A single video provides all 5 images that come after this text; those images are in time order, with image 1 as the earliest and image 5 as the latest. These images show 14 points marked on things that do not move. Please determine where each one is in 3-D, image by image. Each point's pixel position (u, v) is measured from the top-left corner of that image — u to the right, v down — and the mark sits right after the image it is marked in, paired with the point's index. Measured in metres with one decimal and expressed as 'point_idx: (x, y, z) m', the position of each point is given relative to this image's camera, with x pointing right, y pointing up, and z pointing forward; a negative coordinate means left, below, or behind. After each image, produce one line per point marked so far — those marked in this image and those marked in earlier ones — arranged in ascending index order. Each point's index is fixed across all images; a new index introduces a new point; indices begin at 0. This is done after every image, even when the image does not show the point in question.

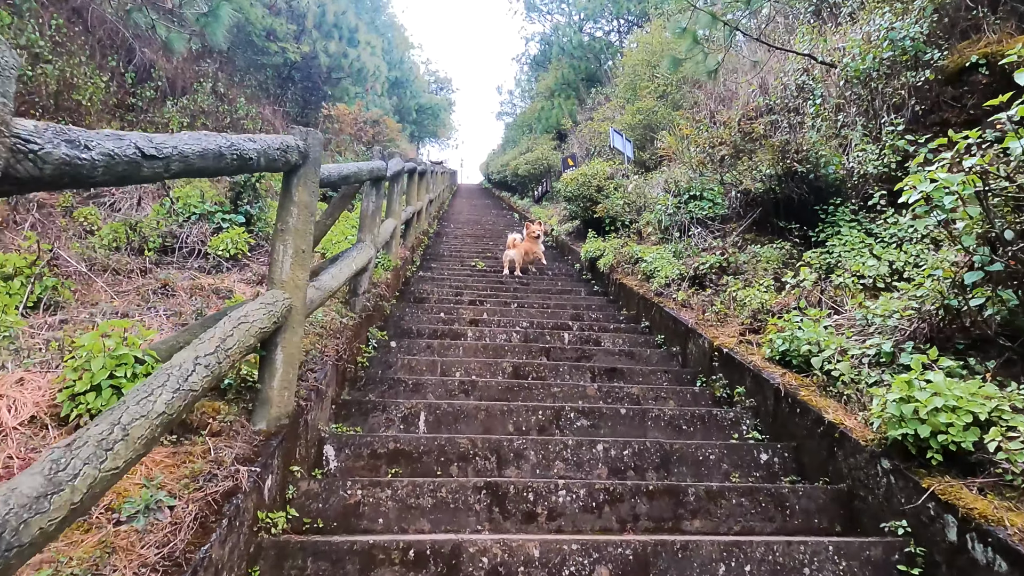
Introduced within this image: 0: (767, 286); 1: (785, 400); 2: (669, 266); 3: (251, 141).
0: (+1.2, 0.0, +3.1) m
1: (+0.9, -0.4, +2.1) m
2: (+0.9, +0.1, +3.9) m
3: (-0.5, +0.3, +1.3) m
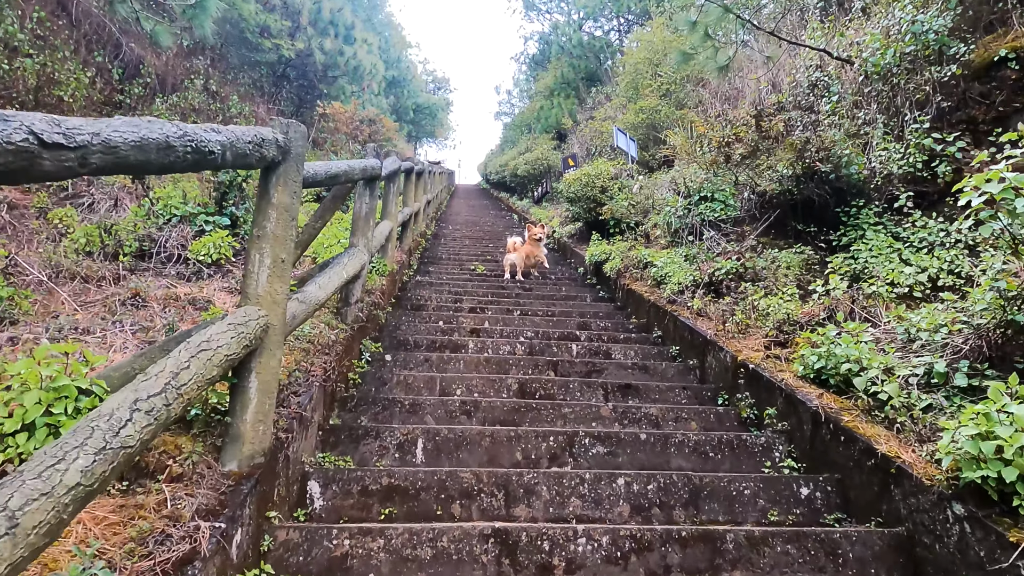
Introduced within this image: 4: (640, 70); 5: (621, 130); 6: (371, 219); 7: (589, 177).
0: (+1.2, 0.0, +2.9) m
1: (+0.9, -0.4, +1.9) m
2: (+1.0, +0.1, +3.7) m
3: (-0.5, +0.3, +1.1) m
4: (+2.0, +3.4, +10.0) m
5: (+1.2, +1.7, +6.9) m
6: (-0.6, +0.3, +2.8) m
7: (+0.7, +1.0, +6.1) m
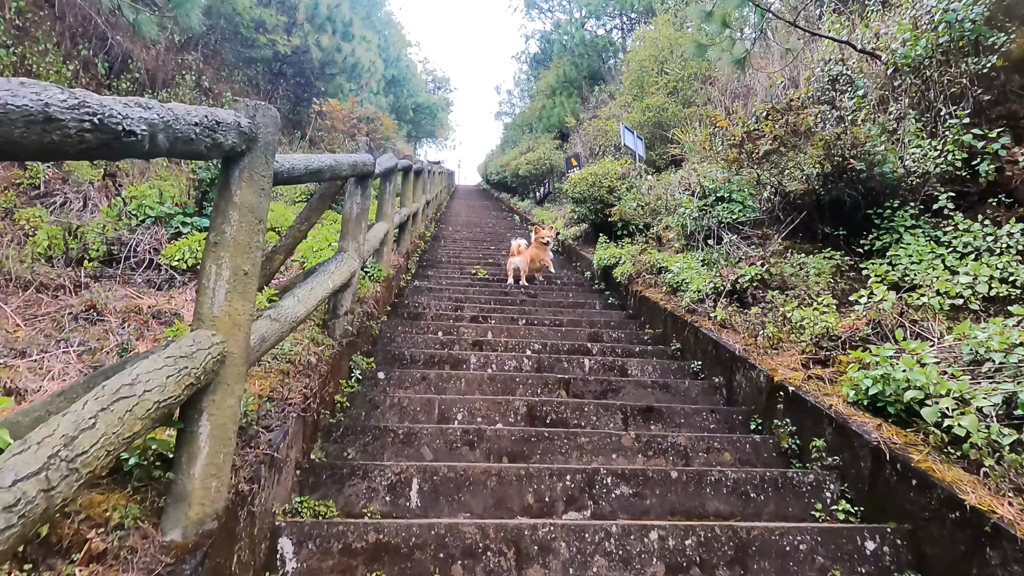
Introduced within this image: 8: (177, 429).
0: (+1.3, -0.1, +2.6) m
1: (+0.9, -0.4, +1.6) m
2: (+1.0, 0.0, +3.4) m
3: (-0.5, +0.2, +0.8) m
4: (+2.0, +3.3, +9.8) m
5: (+1.2, +1.6, +6.7) m
6: (-0.6, +0.3, +2.5) m
7: (+0.8, +1.0, +5.8) m
8: (-0.6, -0.2, +1.1) m
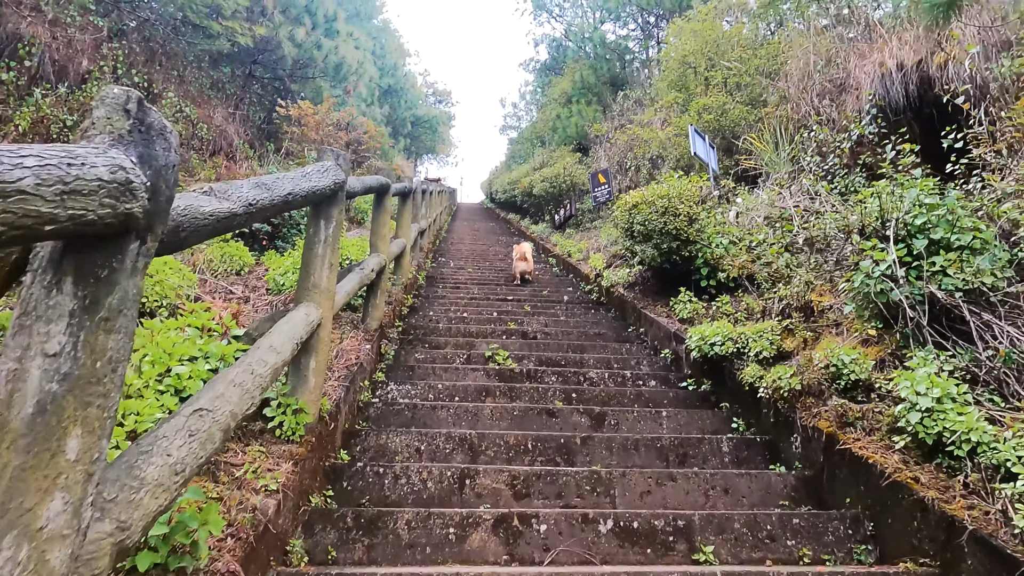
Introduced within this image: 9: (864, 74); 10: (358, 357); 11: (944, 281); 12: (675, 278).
0: (+1.4, -0.5, +0.7) m
1: (+1.1, -0.8, -0.3) m
2: (+1.2, -0.4, +1.5) m
3: (-0.3, -0.1, -1.1) m
4: (+2.2, +2.7, +7.9) m
5: (+1.4, +1.2, +4.8) m
6: (-0.4, -0.1, +0.6) m
7: (+0.9, +0.5, +3.9) m
8: (-0.4, -0.6, -0.8) m
9: (+2.8, +1.7, +5.2) m
10: (-0.6, -0.3, +2.4) m
11: (+1.5, 0.0, +2.1) m
12: (+1.0, +0.1, +4.1) m
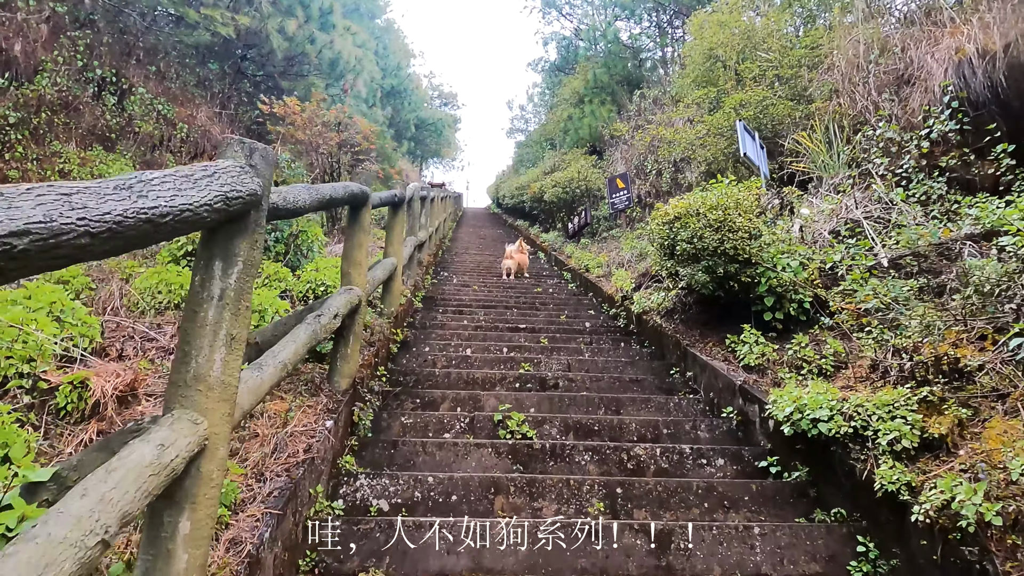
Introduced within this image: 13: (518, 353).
0: (+1.5, -0.6, -0.1) m
1: (+1.1, -0.9, -1.1) m
2: (+1.2, -0.5, +0.7) m
3: (-0.3, -0.2, -1.8) m
4: (+2.3, +2.6, +7.2) m
5: (+1.5, +1.0, +4.0) m
6: (-0.4, -0.3, -0.1) m
7: (+1.0, +0.4, +3.2) m
8: (-0.4, -0.7, -1.6) m
9: (+2.9, +1.5, +4.4) m
10: (-0.5, -0.4, +1.7) m
11: (+1.5, -0.1, +1.4) m
12: (+1.1, -0.1, +3.3) m
13: (0.0, -0.3, +3.4) m
